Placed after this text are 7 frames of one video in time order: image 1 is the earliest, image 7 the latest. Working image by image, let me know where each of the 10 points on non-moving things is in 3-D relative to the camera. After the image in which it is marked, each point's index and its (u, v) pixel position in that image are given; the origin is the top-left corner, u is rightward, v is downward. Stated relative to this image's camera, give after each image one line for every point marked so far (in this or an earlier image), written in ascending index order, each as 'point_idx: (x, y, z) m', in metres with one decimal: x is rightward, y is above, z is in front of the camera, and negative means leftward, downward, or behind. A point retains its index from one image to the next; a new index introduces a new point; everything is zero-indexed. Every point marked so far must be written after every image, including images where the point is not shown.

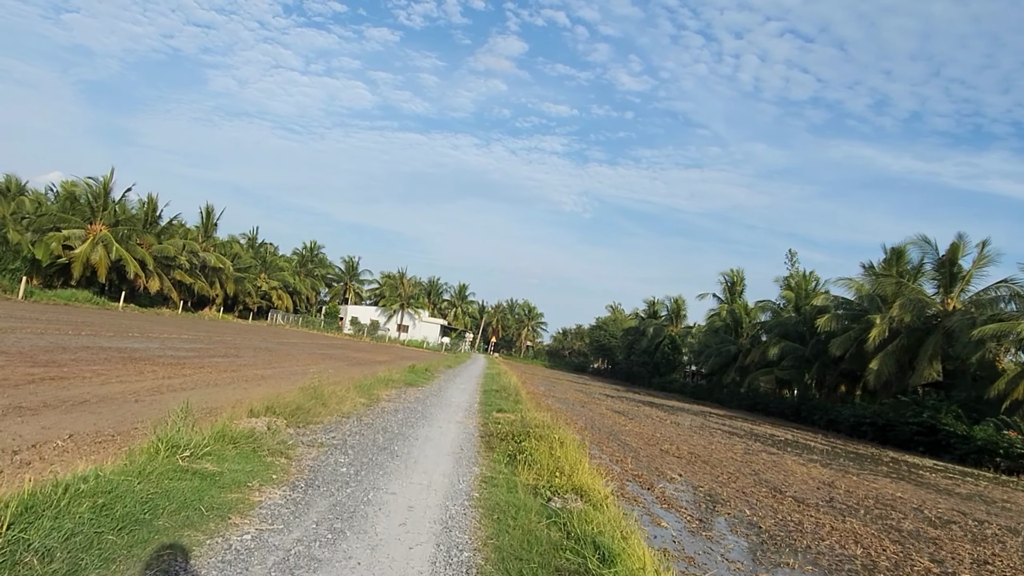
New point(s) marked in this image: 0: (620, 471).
0: (+1.5, -2.6, +10.5) m
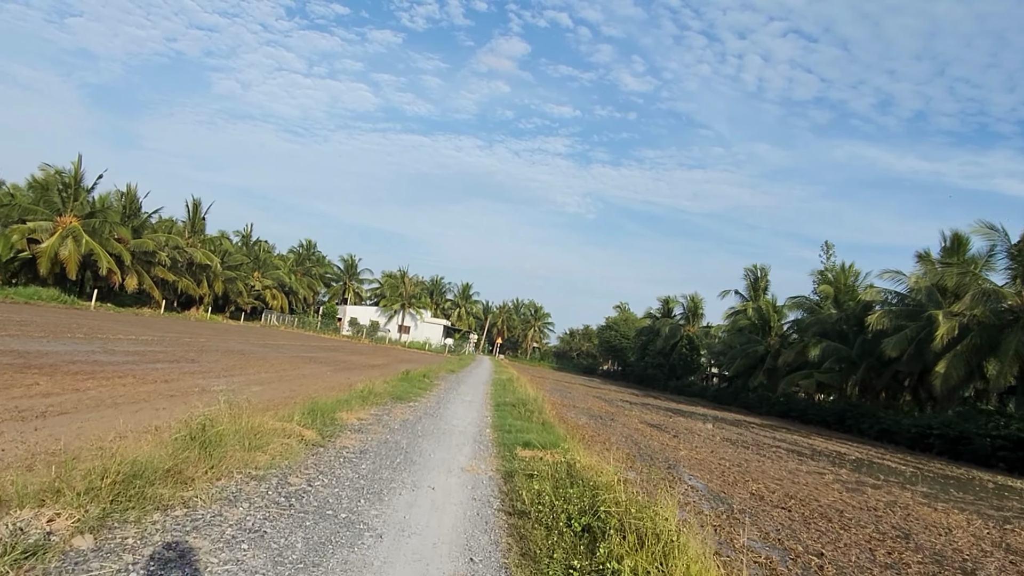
0: (+1.9, -2.3, +6.1) m
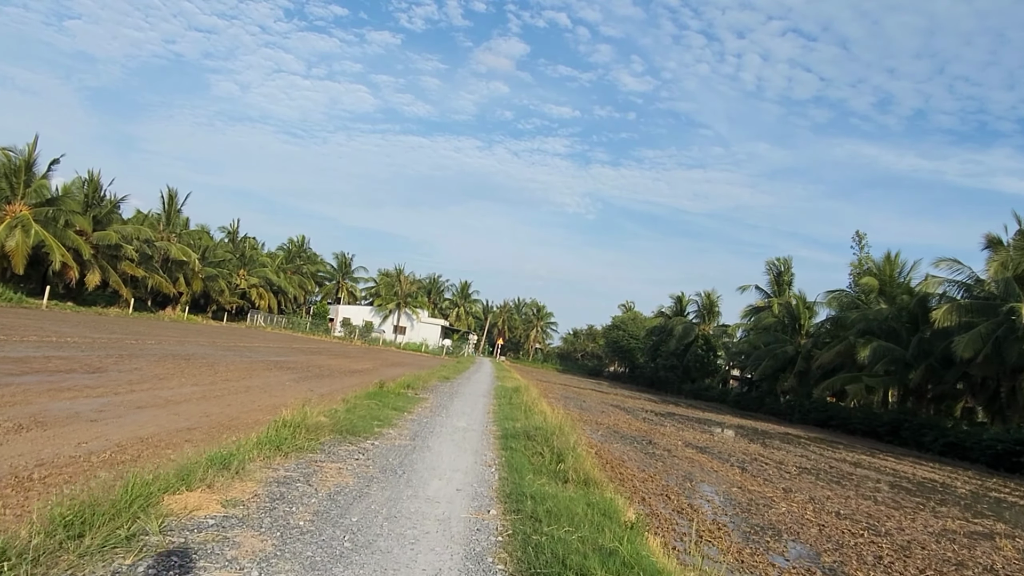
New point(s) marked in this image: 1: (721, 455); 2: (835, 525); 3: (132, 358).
0: (+2.1, -1.9, +1.1) m
1: (+5.0, -3.9, +17.5) m
2: (+4.1, -3.0, +9.2) m
3: (-9.9, -1.8, +19.1) m
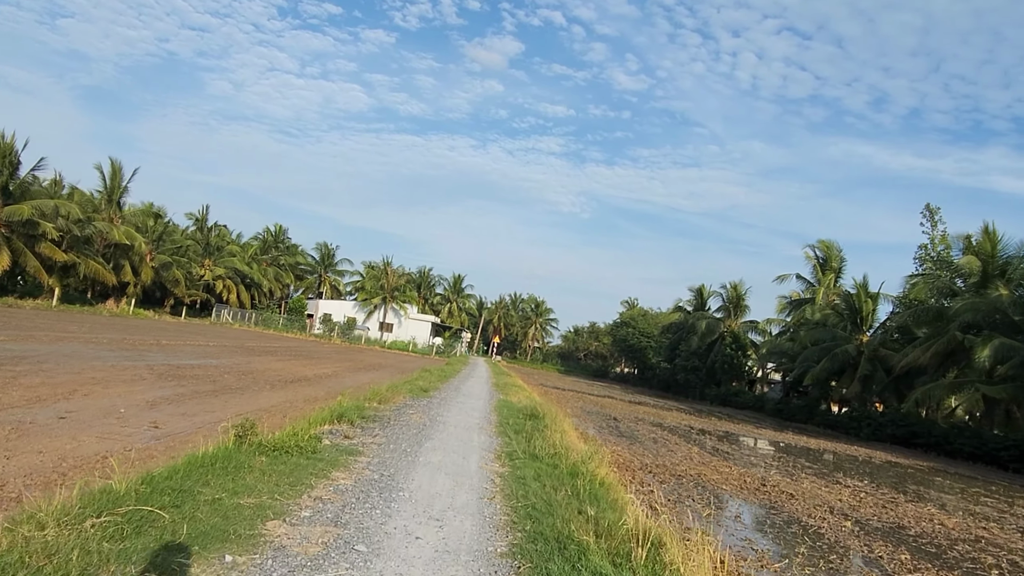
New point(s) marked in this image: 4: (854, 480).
0: (+2.5, -1.2, -7.3) m
1: (+5.3, -3.2, +9.1) m
2: (+4.4, -2.3, +0.8) m
3: (-9.6, -1.1, +10.6) m
4: (+7.2, -4.0, +15.6) m
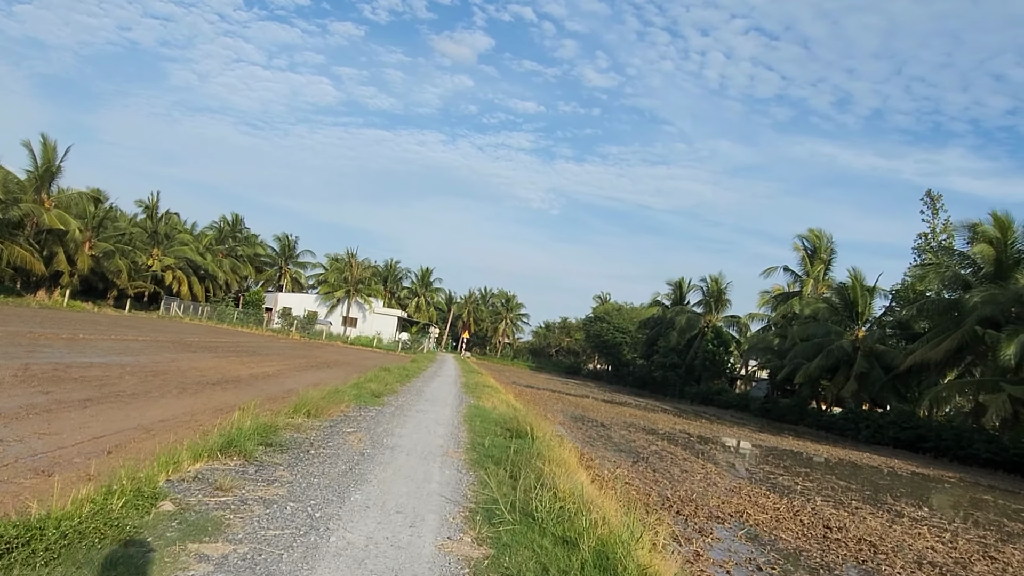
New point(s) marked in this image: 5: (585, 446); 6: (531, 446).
0: (+3.0, -1.0, -10.5) m
1: (+5.1, -2.9, +6.0) m
2: (+4.6, -2.0, -2.3) m
3: (-9.8, -0.7, +6.9) m
4: (+6.7, -3.7, +12.6) m
5: (+1.4, -2.9, +13.5) m
6: (+0.2, -1.9, +8.5) m
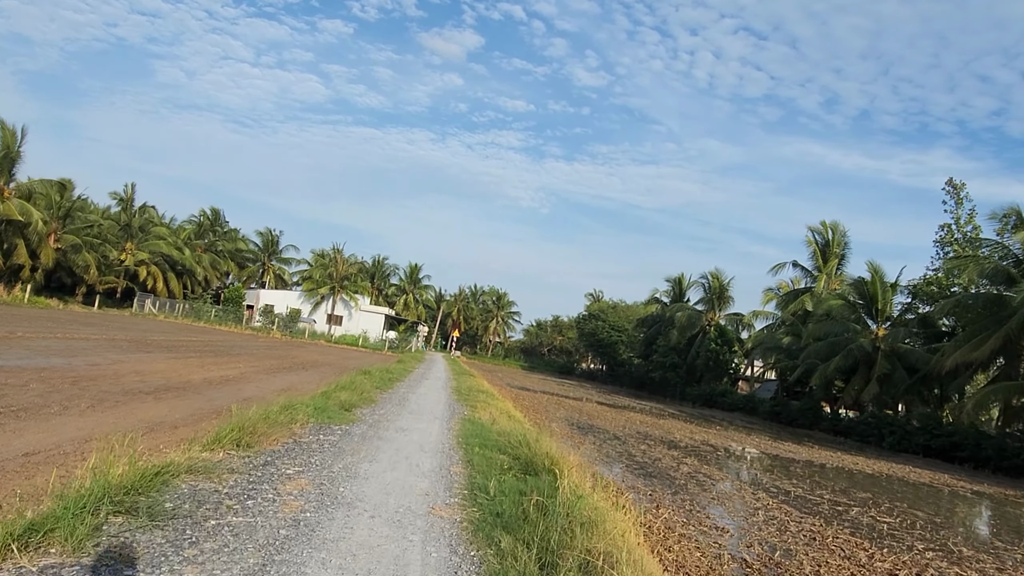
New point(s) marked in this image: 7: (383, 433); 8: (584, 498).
0: (+3.4, -0.8, -13.3) m
1: (+5.3, -2.7, +3.3) m
2: (+4.9, -1.9, -5.0) m
3: (-9.6, -0.5, +4.0) m
4: (+6.8, -3.5, +9.9) m
5: (+1.5, -2.7, +10.7) m
6: (+0.3, -1.7, +5.8) m
7: (-1.6, -1.9, +9.3) m
8: (+0.5, -1.7, +6.1) m
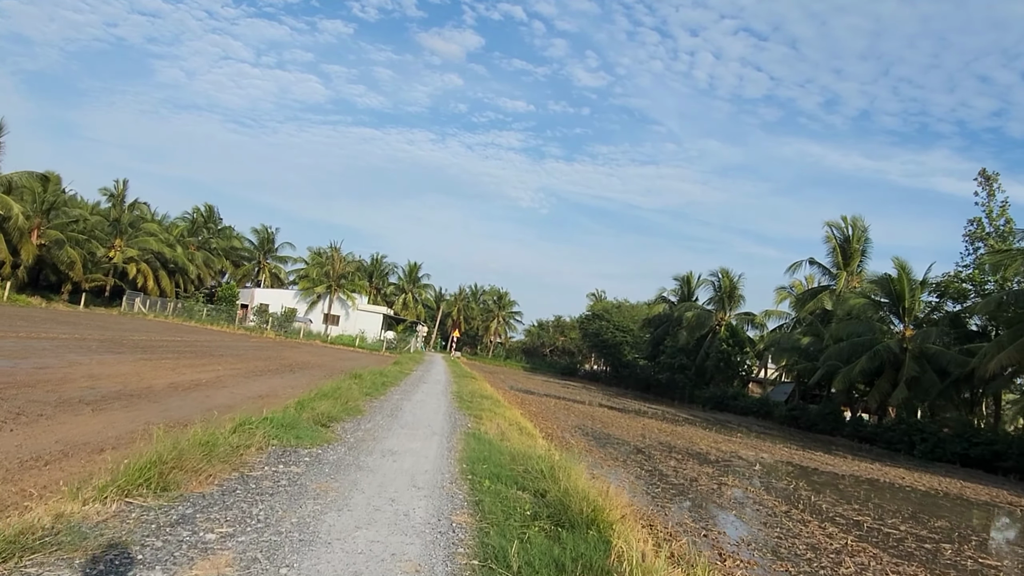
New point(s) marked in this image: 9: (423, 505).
0: (+3.6, -0.6, -15.3) m
1: (+5.5, -2.6, +1.2) m
2: (+5.1, -1.7, -7.1) m
3: (-9.5, -0.4, +1.9) m
4: (+7.0, -3.4, +7.9) m
5: (+1.7, -2.6, +8.7) m
6: (+0.5, -1.5, +3.7) m
7: (-1.4, -1.8, +7.3) m
8: (+0.7, -1.6, +4.1) m
9: (-0.7, -1.8, +5.7) m
